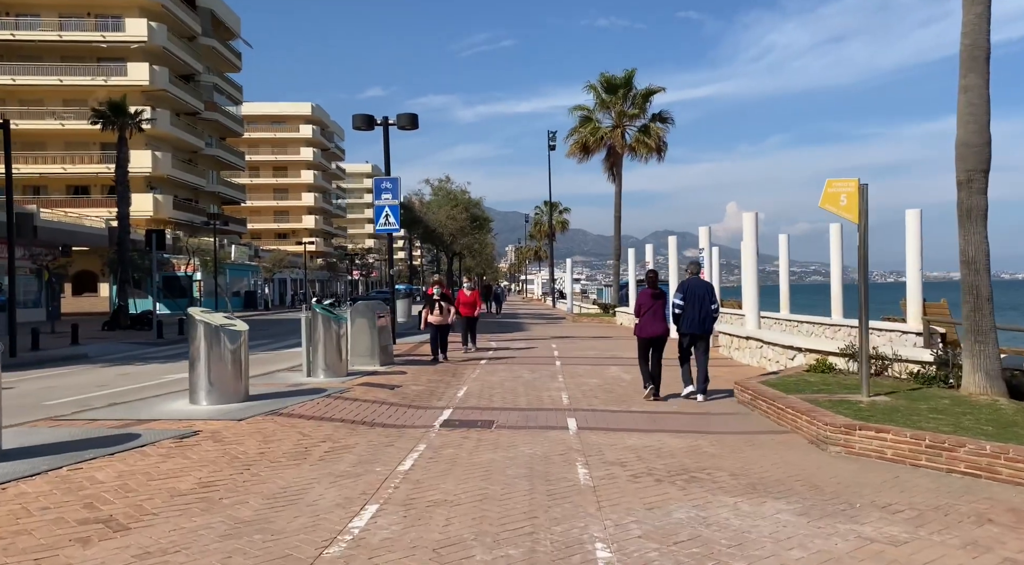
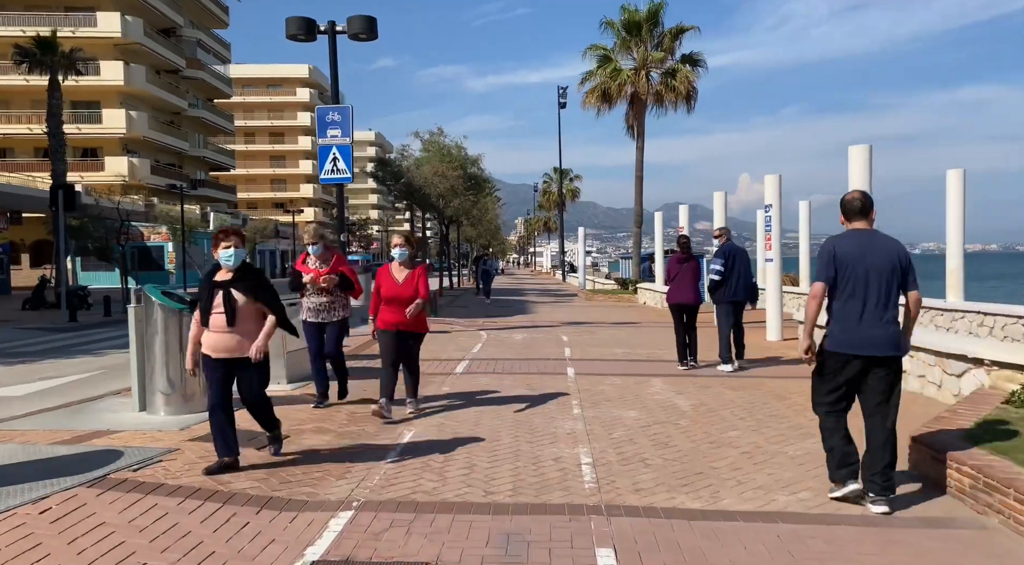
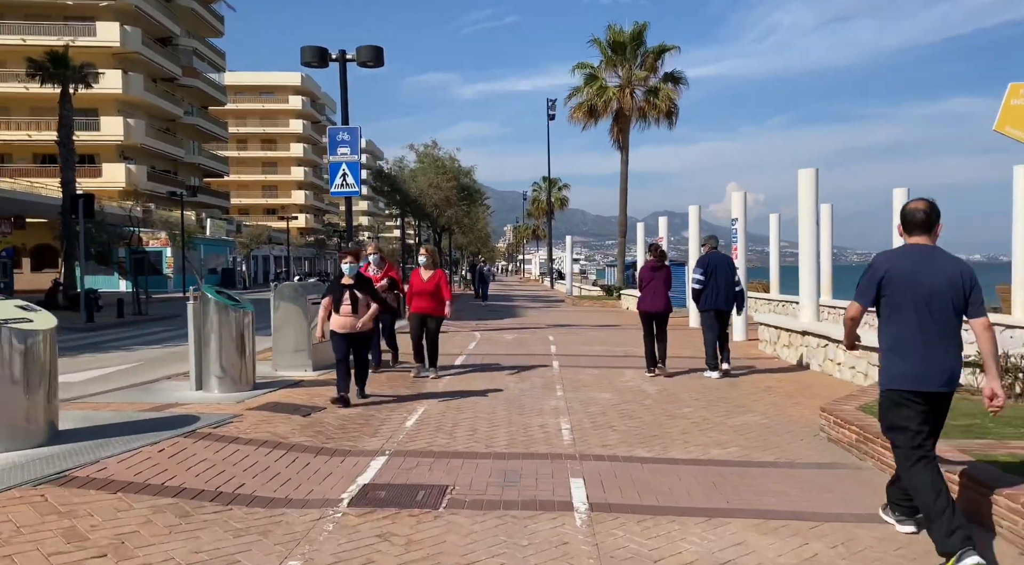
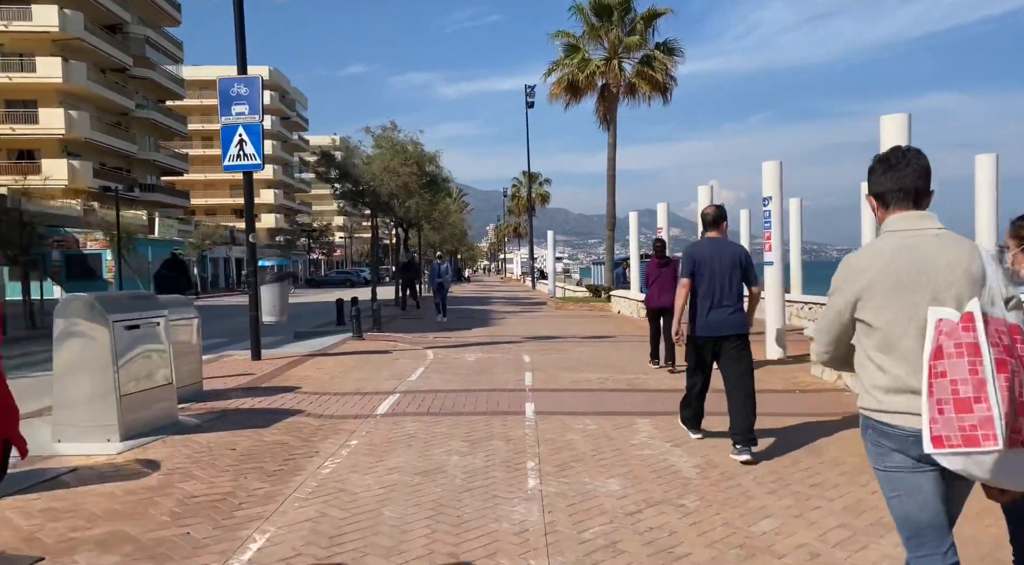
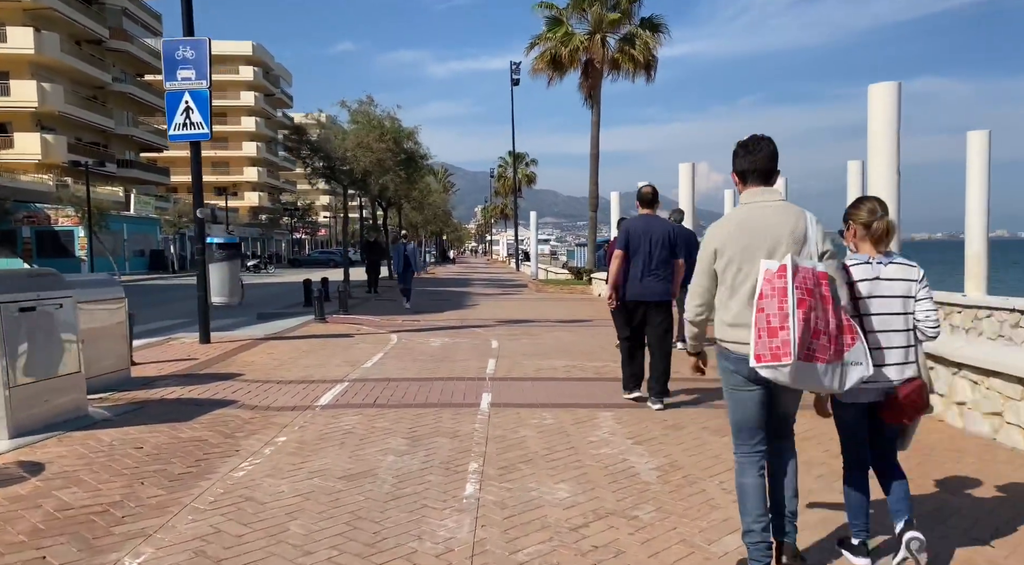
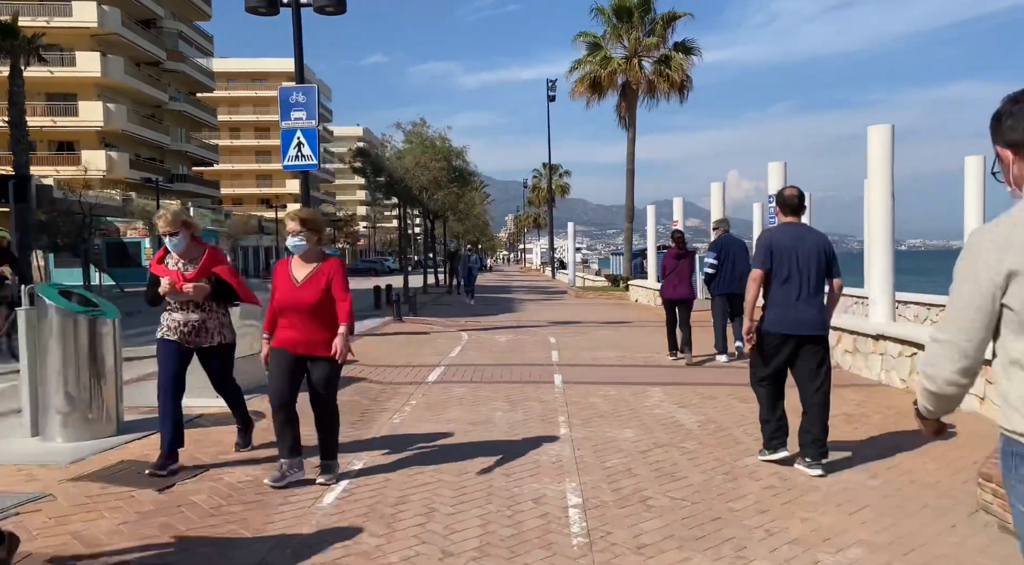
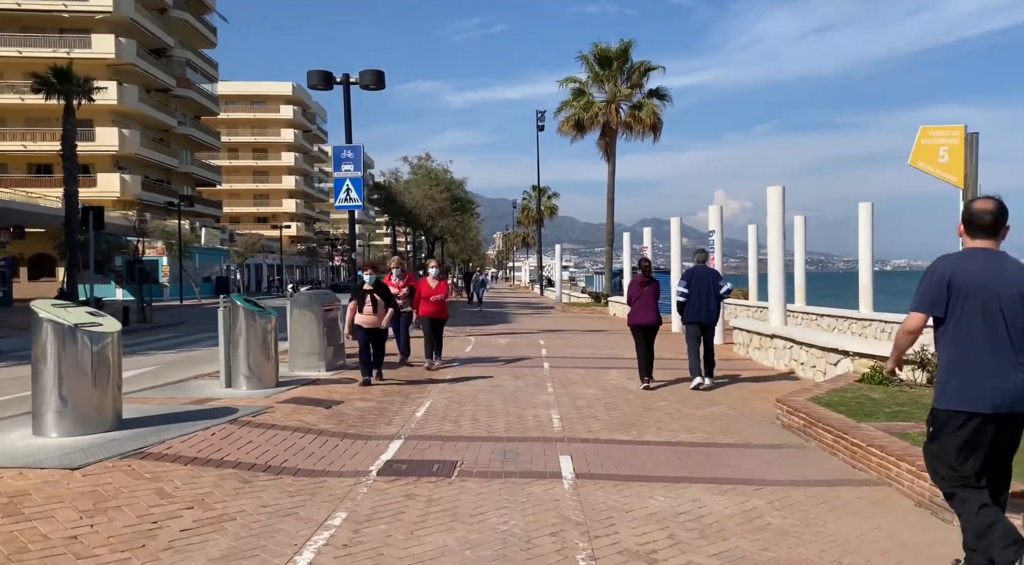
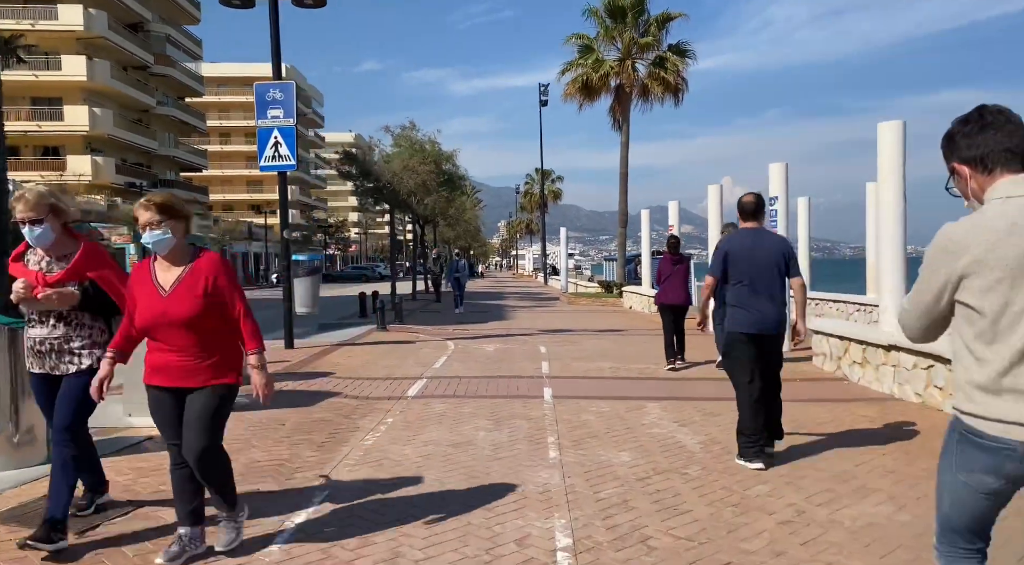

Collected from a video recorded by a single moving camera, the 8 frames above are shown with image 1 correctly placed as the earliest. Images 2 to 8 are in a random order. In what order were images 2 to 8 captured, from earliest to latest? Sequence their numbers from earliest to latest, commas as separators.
7, 3, 2, 6, 8, 4, 5
